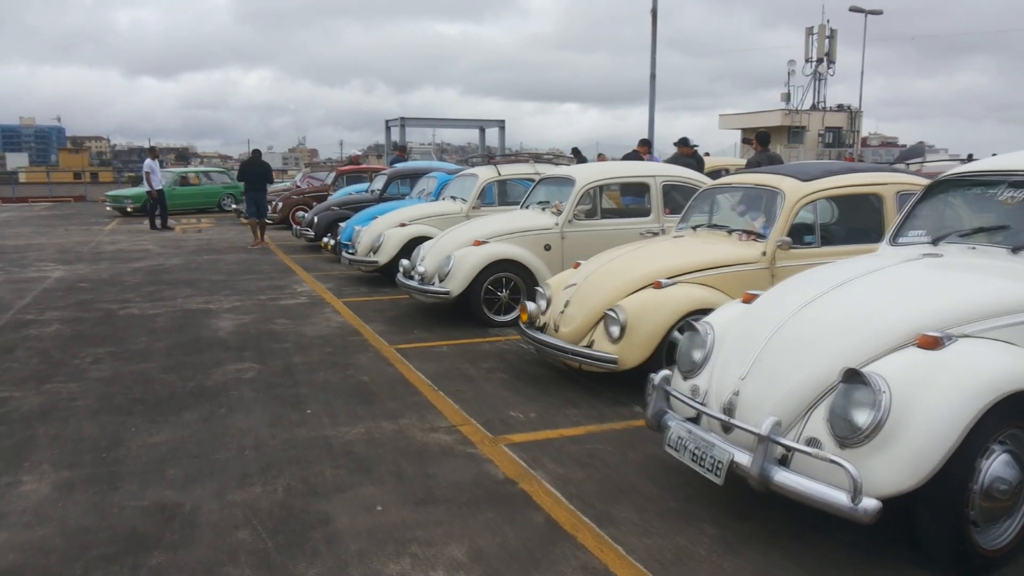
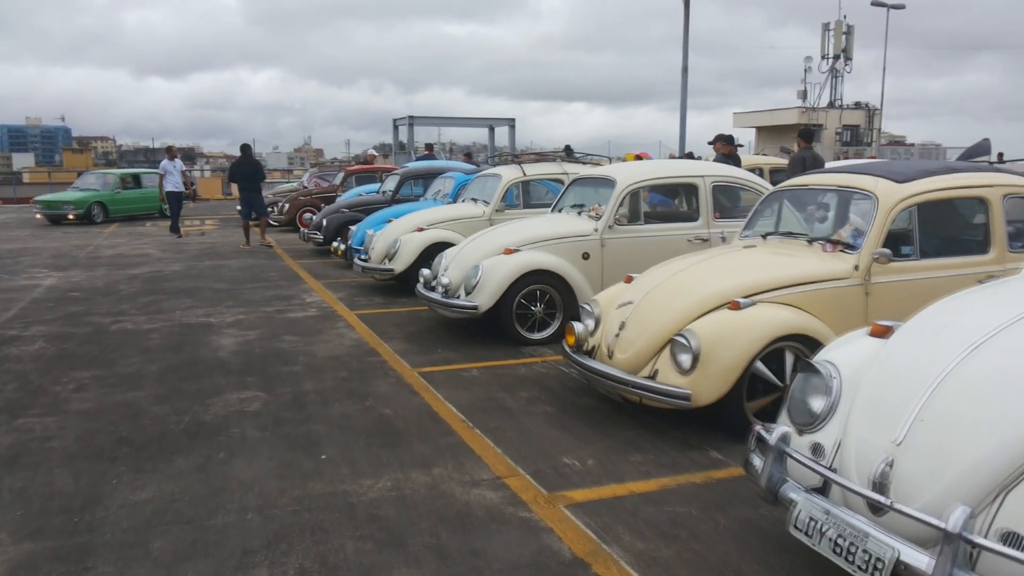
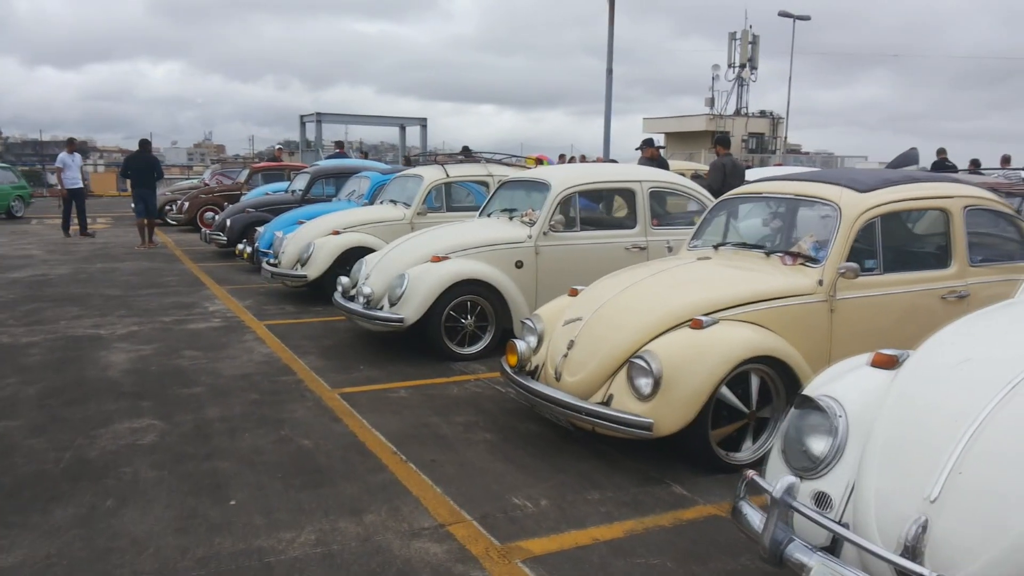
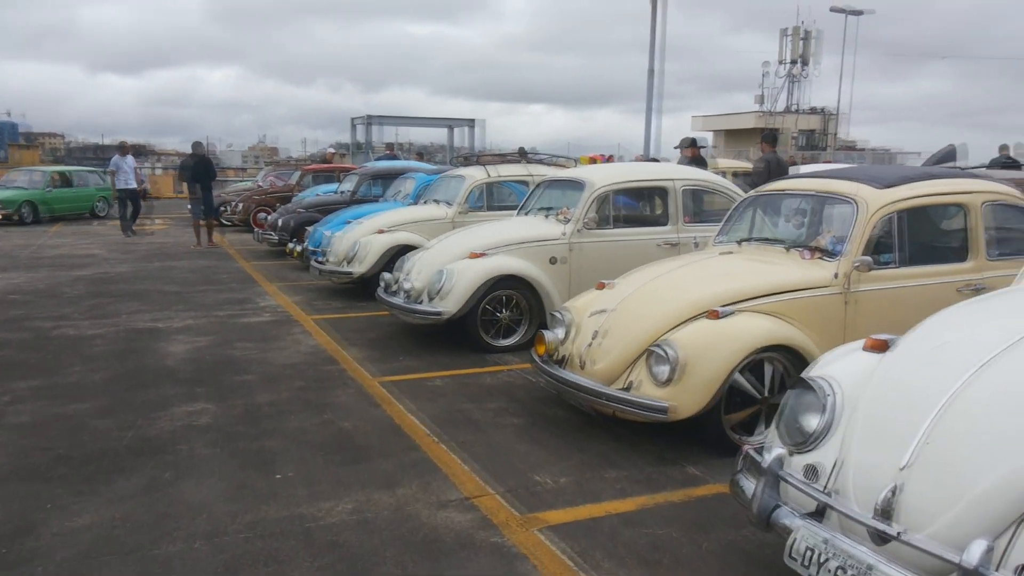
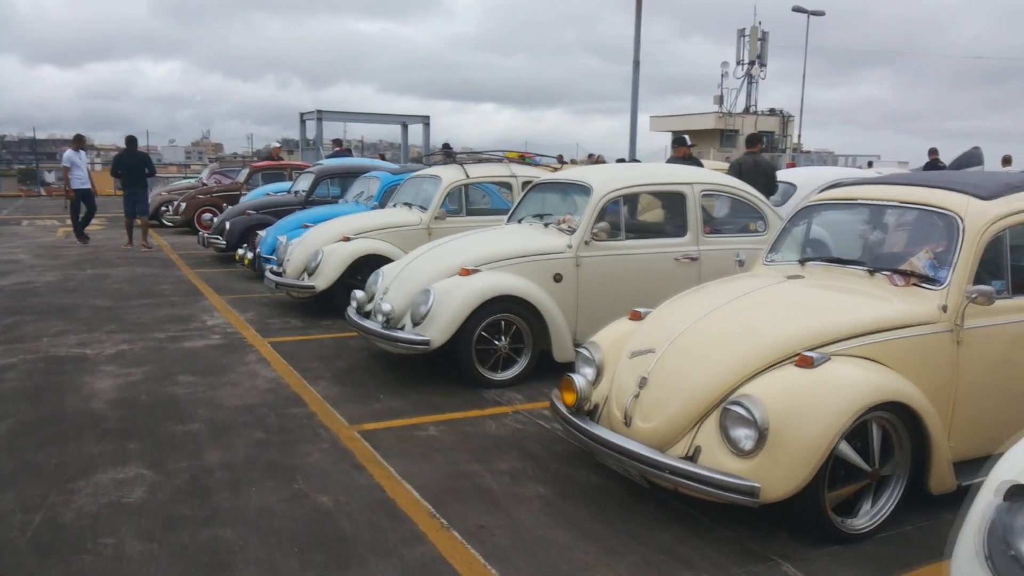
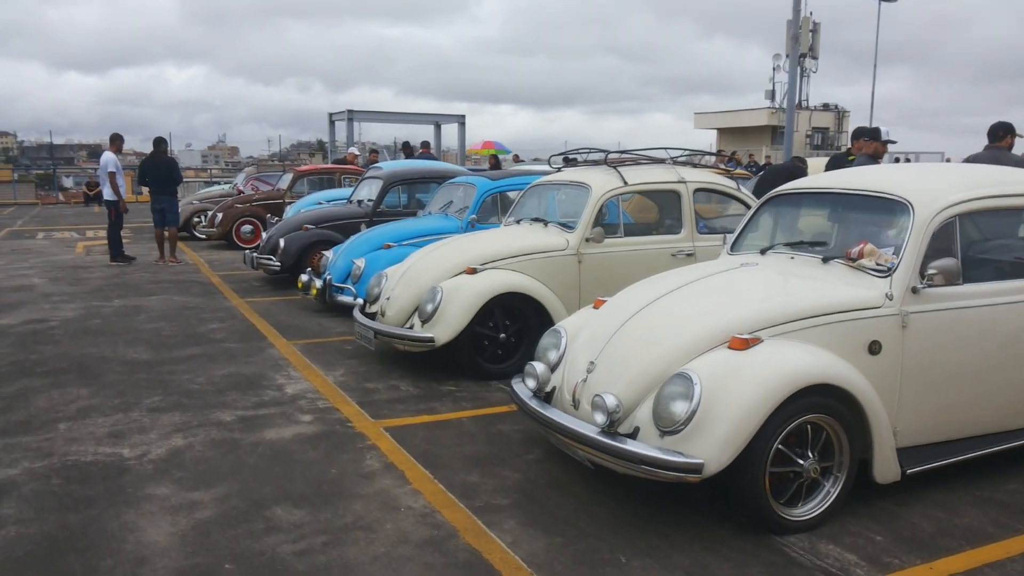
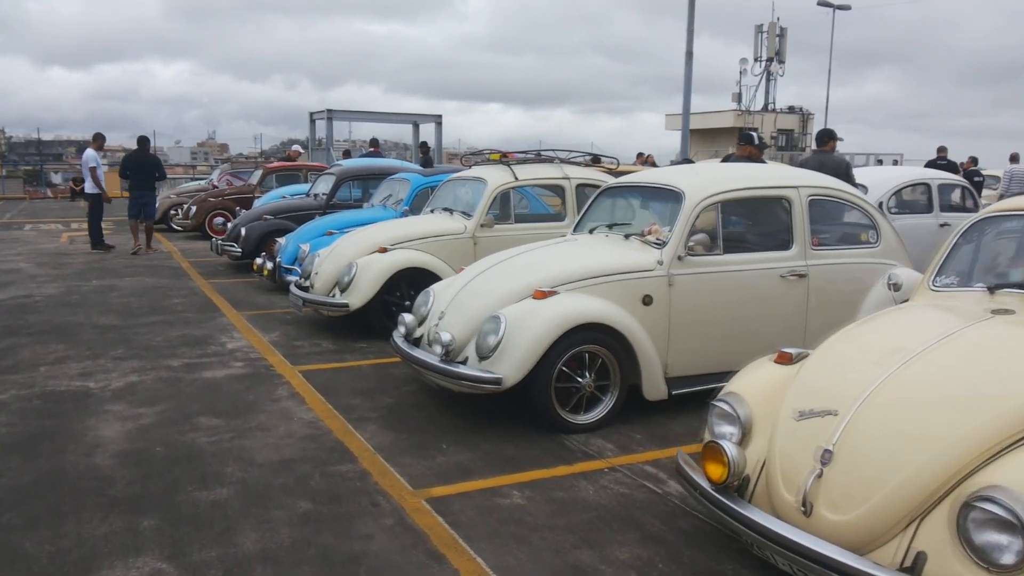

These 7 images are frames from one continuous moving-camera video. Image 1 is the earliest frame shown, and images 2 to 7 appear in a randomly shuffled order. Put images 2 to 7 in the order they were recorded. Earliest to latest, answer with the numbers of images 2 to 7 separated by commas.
2, 4, 3, 5, 7, 6
